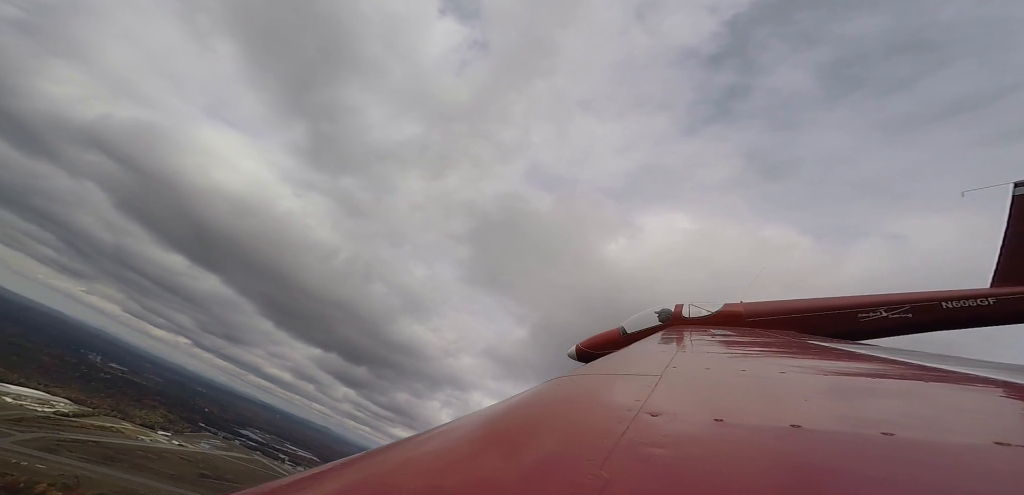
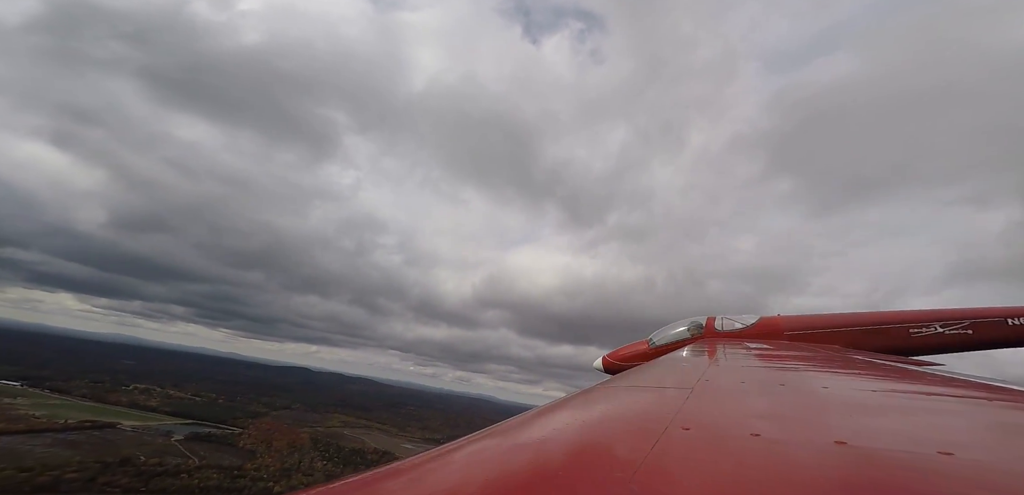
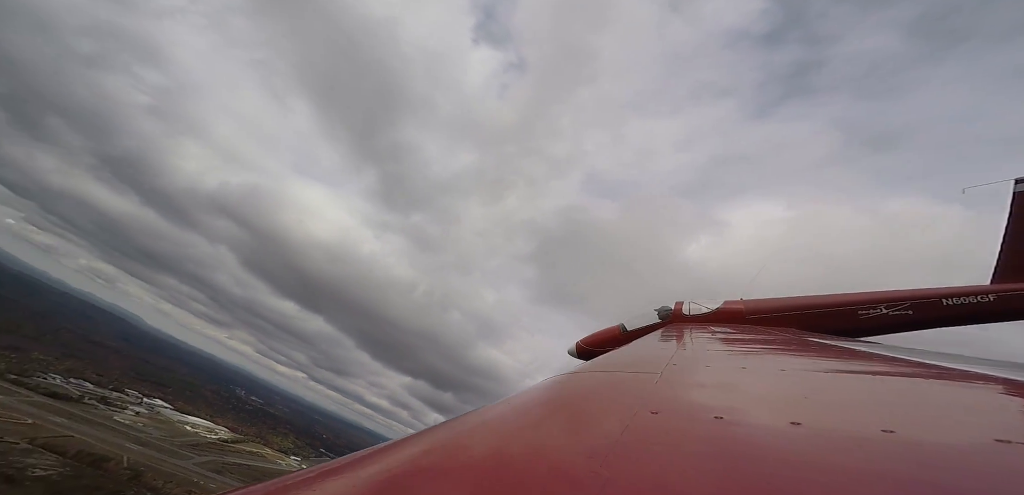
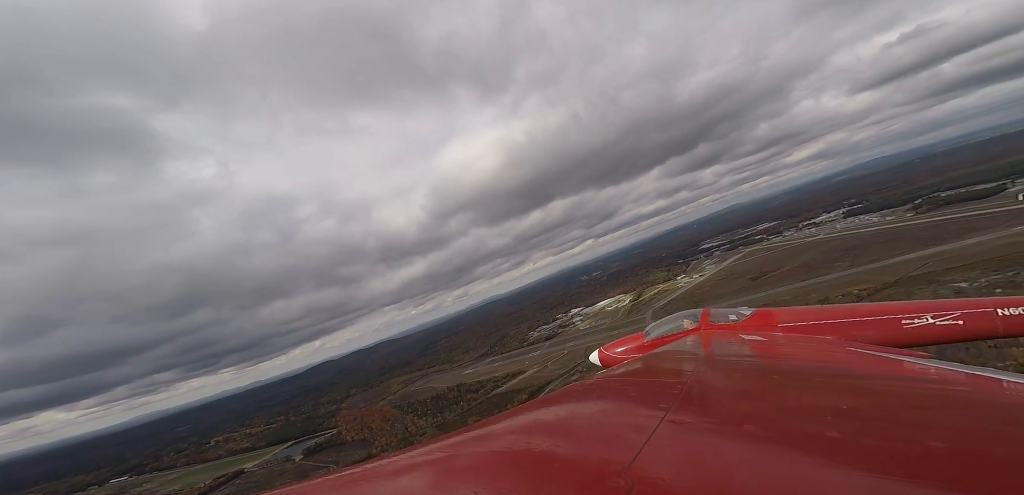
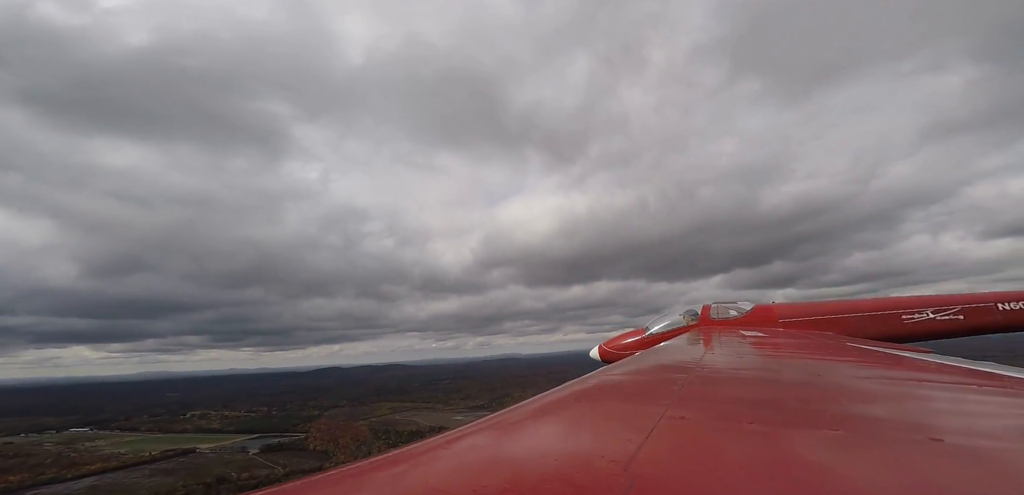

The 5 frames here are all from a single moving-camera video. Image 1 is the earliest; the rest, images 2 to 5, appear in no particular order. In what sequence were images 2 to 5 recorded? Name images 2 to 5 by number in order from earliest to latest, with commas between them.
3, 2, 5, 4
